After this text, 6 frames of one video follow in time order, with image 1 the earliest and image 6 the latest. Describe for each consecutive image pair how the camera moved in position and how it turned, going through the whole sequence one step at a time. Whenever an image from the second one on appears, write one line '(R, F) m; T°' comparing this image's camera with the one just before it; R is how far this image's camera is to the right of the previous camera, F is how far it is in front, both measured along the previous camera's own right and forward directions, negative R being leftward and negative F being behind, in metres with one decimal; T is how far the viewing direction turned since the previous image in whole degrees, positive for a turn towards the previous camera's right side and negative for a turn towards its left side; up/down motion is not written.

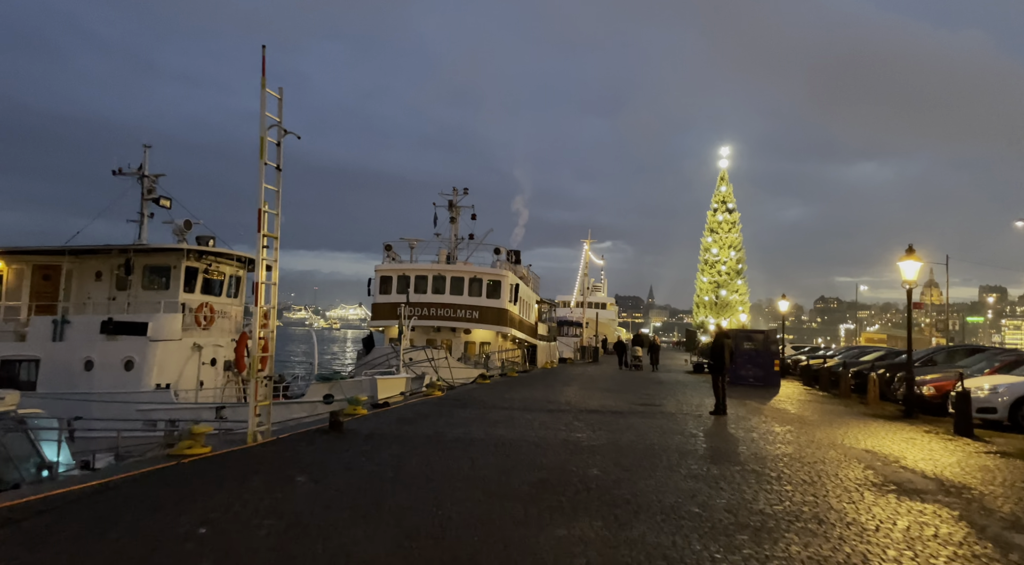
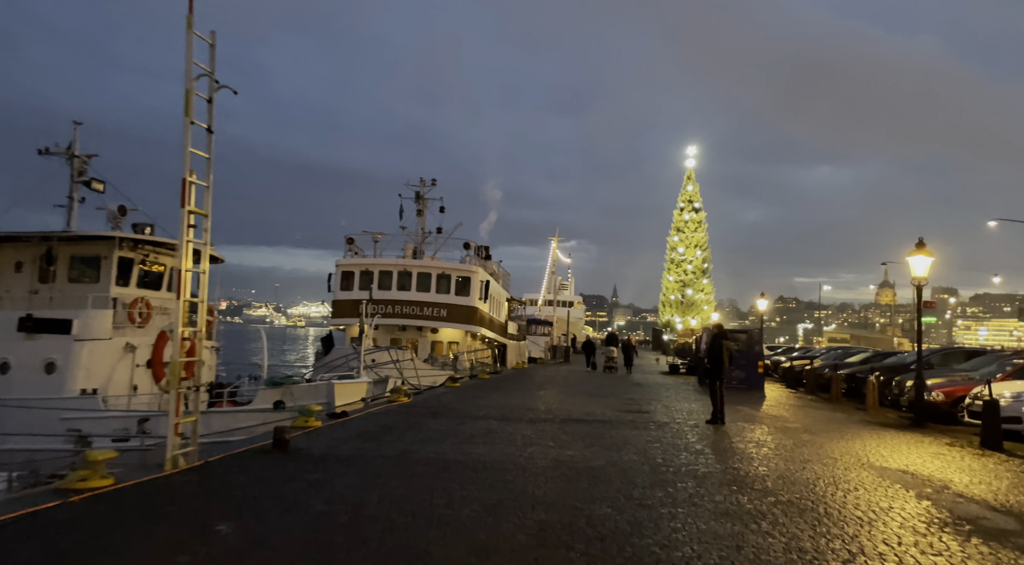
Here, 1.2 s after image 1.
(-0.2, +1.5) m; +3°
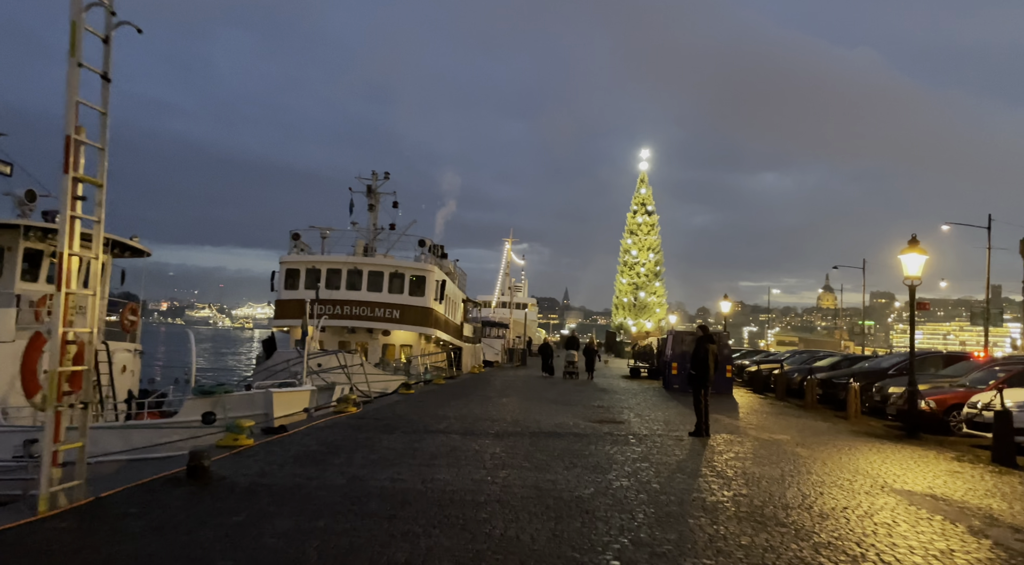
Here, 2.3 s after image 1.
(-0.2, +1.4) m; +4°
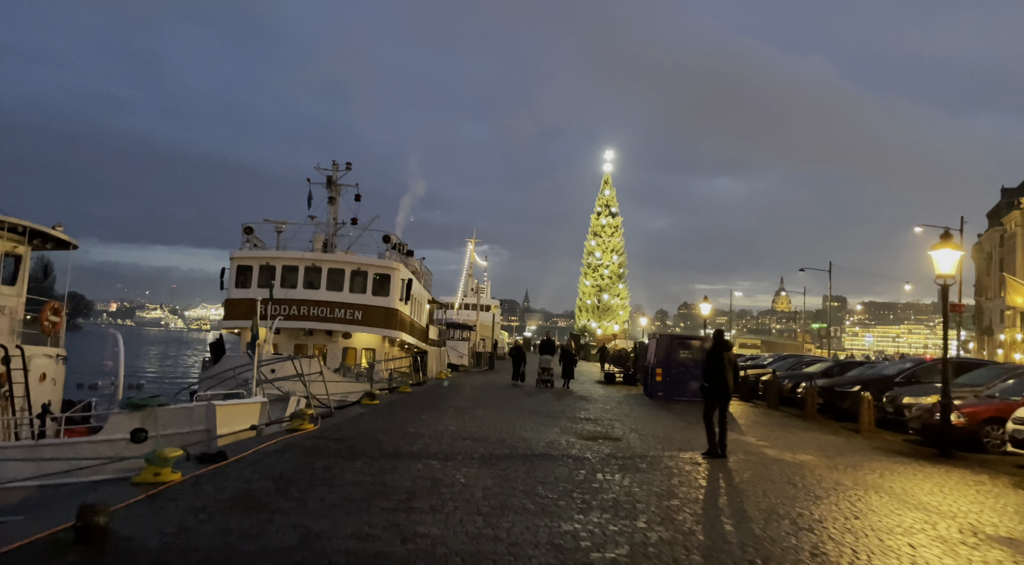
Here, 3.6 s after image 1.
(-0.4, +1.7) m; +3°
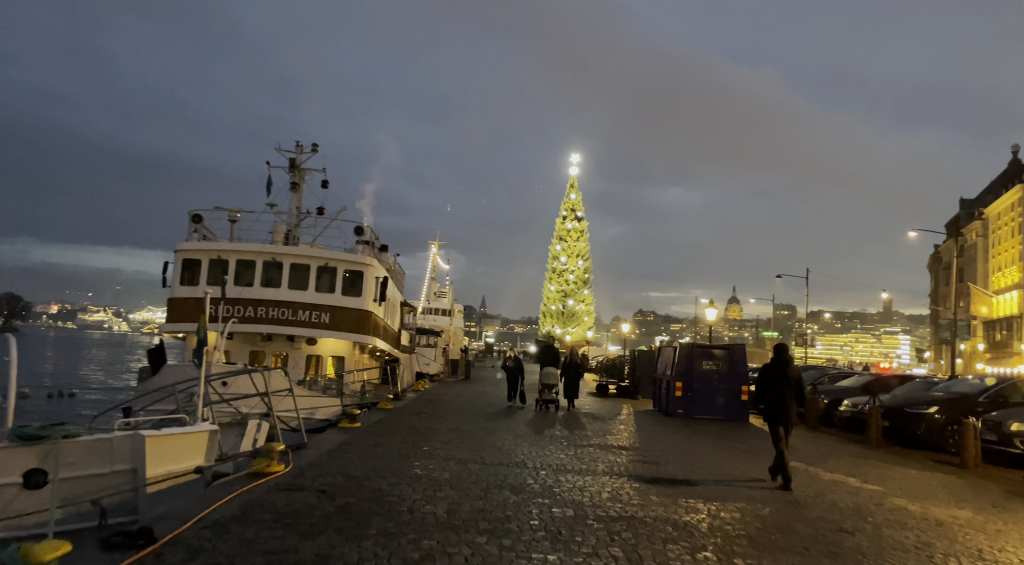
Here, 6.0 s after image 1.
(-1.0, +3.0) m; +3°
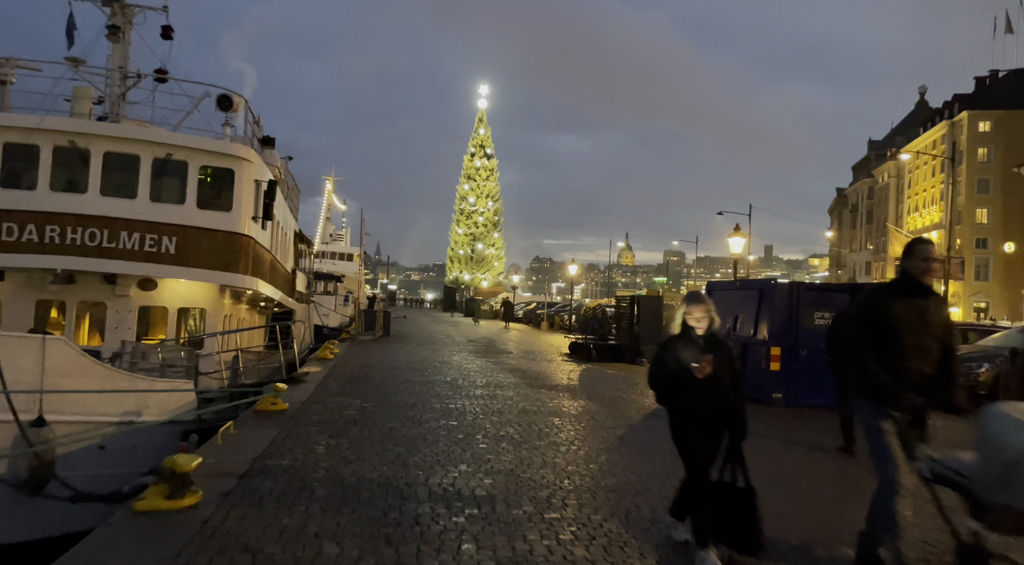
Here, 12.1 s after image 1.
(-1.3, +7.8) m; +8°
